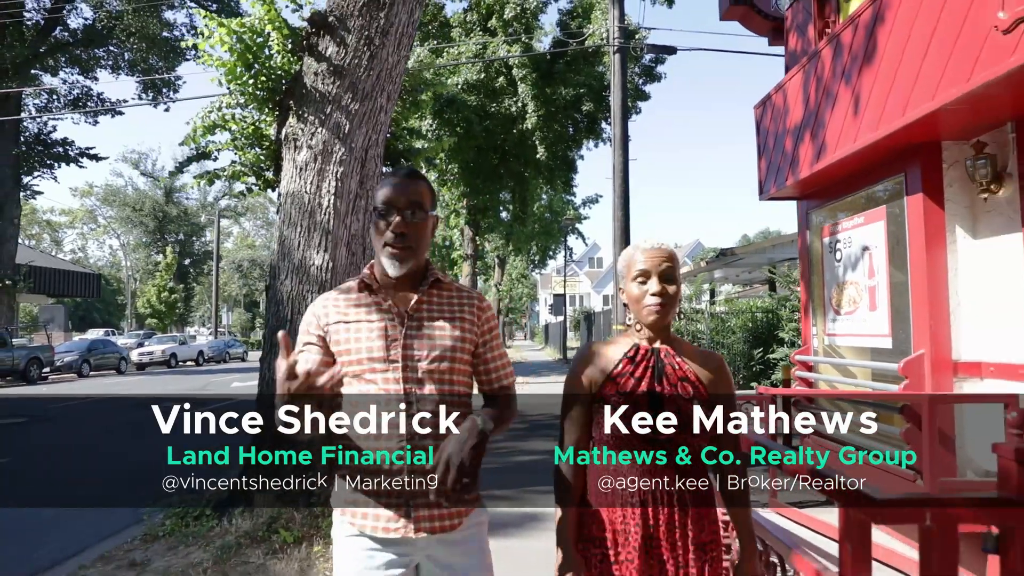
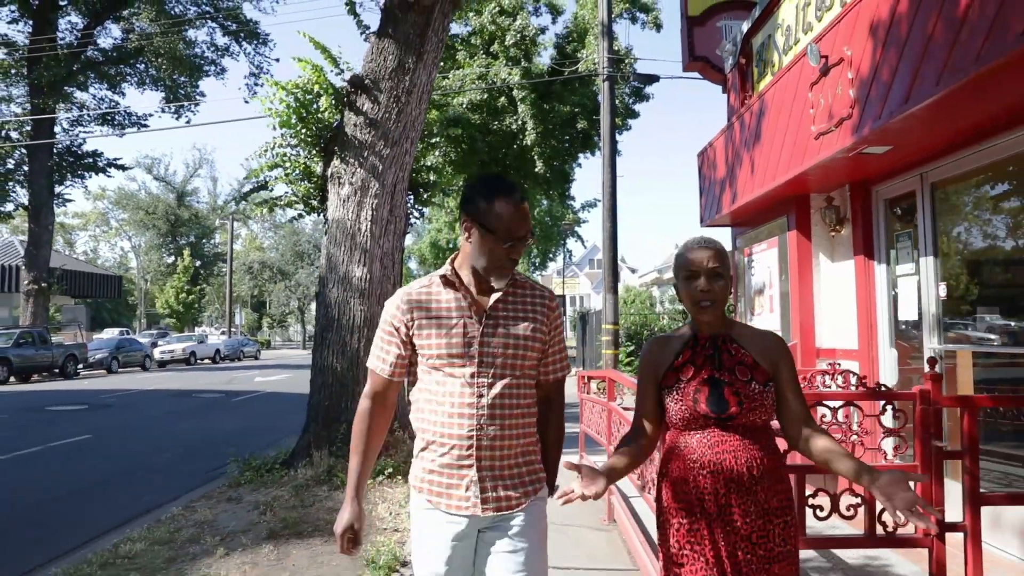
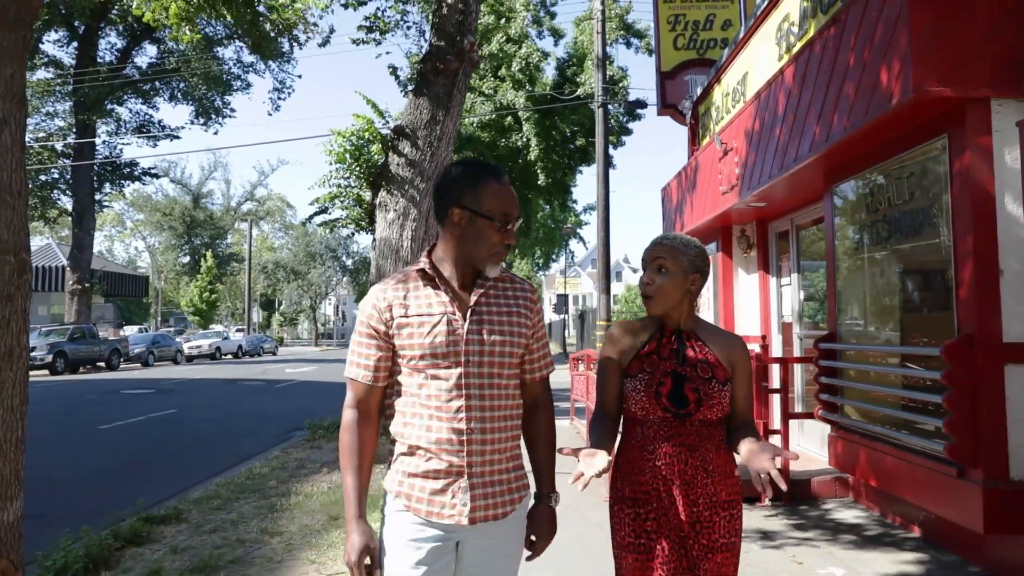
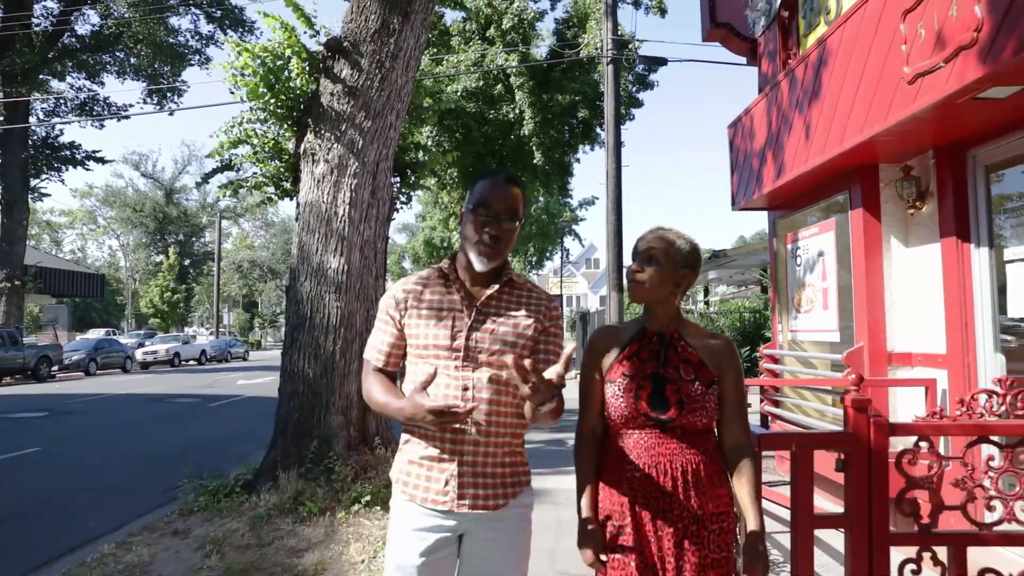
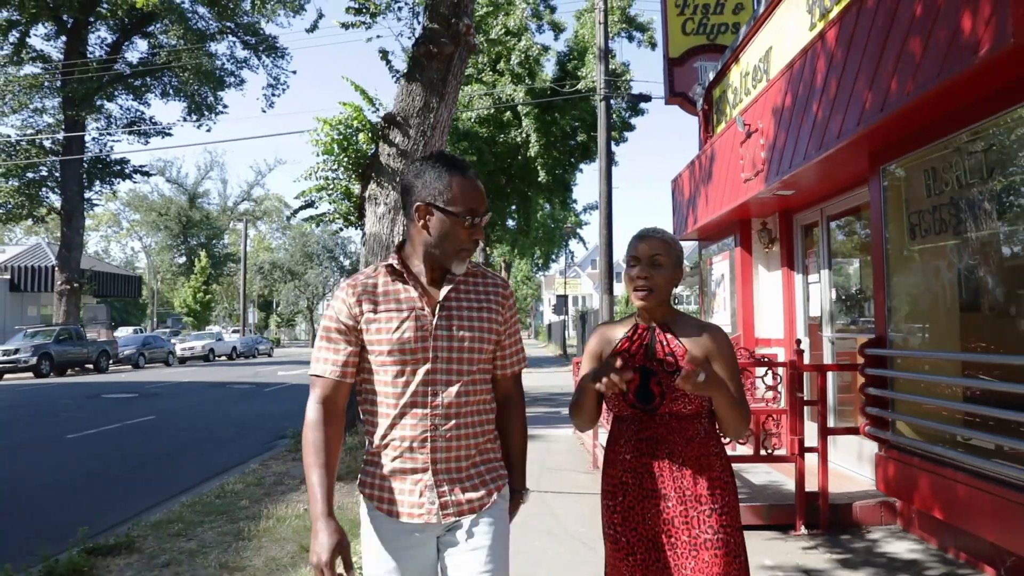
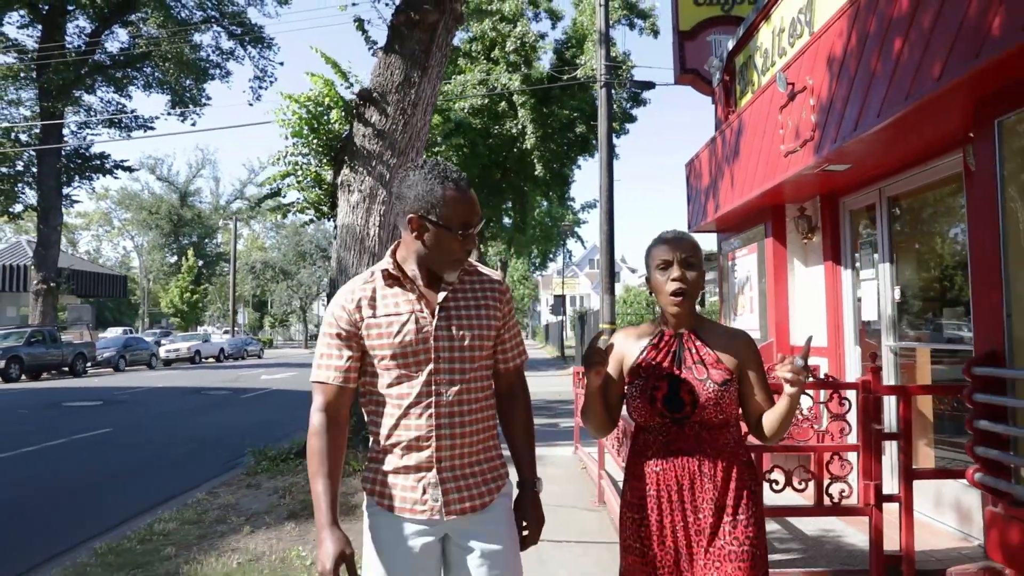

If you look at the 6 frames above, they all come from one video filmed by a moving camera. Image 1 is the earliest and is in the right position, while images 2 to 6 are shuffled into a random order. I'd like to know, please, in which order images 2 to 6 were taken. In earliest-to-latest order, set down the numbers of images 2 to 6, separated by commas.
4, 2, 6, 5, 3
